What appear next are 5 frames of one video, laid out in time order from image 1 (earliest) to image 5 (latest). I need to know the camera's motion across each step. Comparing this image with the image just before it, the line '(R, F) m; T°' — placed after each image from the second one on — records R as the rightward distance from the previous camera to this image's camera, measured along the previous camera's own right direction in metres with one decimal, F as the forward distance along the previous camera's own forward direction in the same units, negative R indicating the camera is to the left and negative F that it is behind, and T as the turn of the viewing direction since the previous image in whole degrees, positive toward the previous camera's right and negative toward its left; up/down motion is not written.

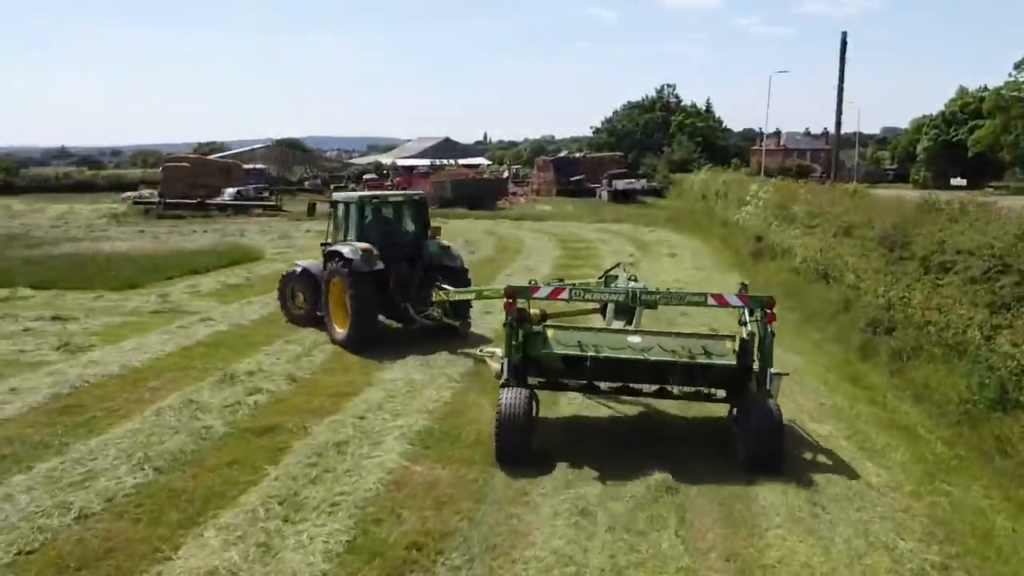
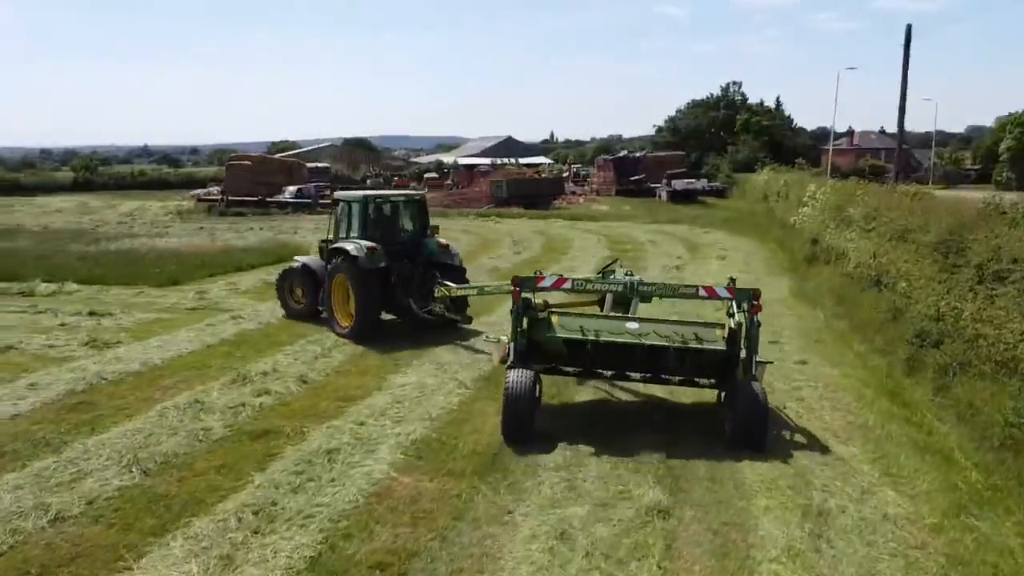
(+0.8, +0.5) m; -5°
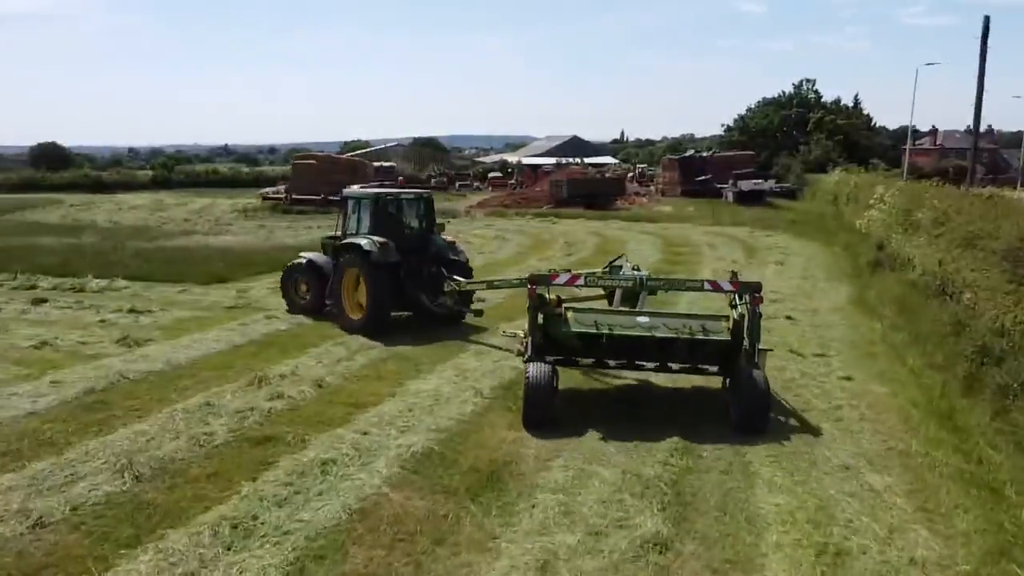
(+0.7, +0.6) m; -5°
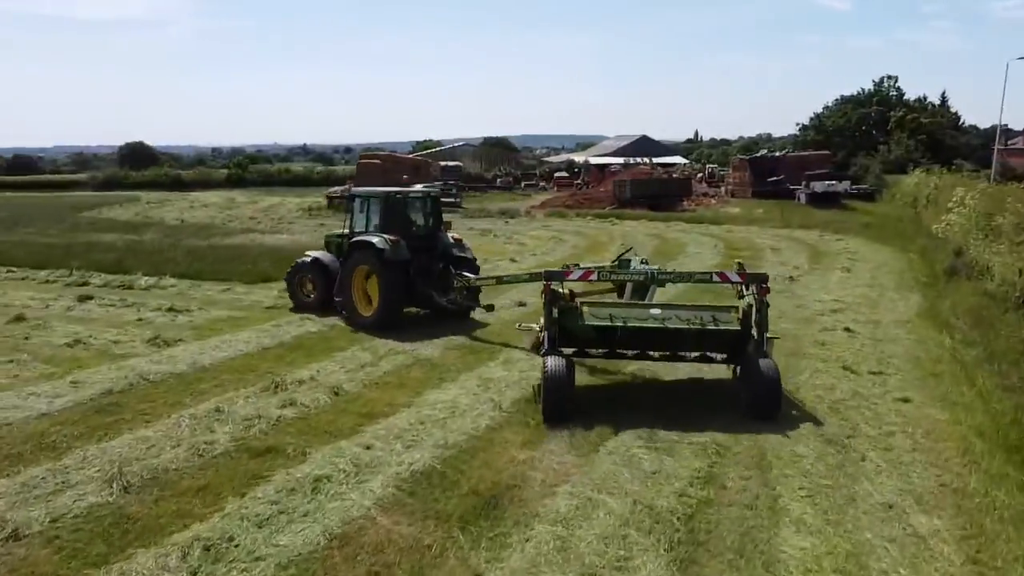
(+0.7, +0.7) m; -5°
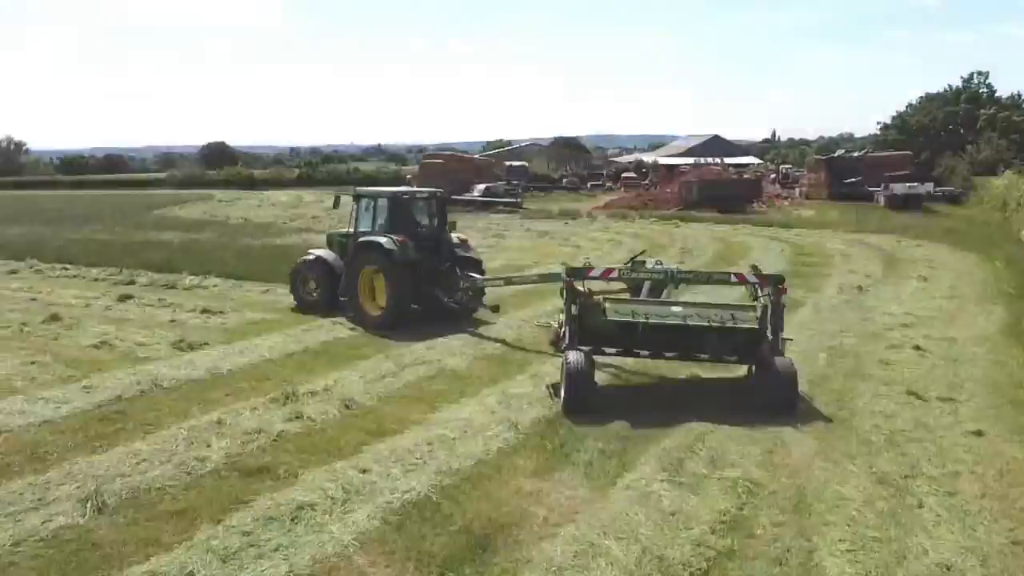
(+0.6, +0.9) m; -5°
